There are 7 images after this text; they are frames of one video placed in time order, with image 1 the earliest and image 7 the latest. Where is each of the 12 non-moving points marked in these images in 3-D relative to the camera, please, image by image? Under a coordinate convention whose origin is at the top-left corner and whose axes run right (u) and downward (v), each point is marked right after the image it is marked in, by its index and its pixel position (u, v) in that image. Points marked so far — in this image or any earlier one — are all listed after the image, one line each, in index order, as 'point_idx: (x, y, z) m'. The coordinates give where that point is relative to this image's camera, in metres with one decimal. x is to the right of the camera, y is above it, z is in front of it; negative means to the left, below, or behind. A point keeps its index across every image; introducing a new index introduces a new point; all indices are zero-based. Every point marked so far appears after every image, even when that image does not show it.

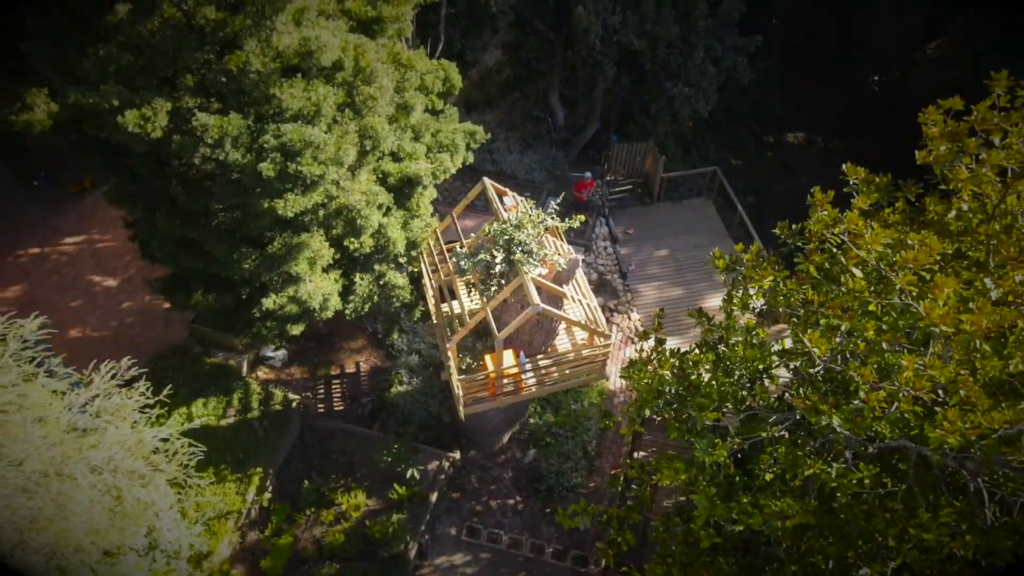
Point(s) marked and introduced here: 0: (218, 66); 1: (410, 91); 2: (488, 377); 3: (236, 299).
0: (-2.3, +1.8, +5.9) m
1: (-1.0, +2.0, +7.5) m
2: (-0.3, -0.9, +8.1) m
3: (-3.0, -0.2, +7.9) m
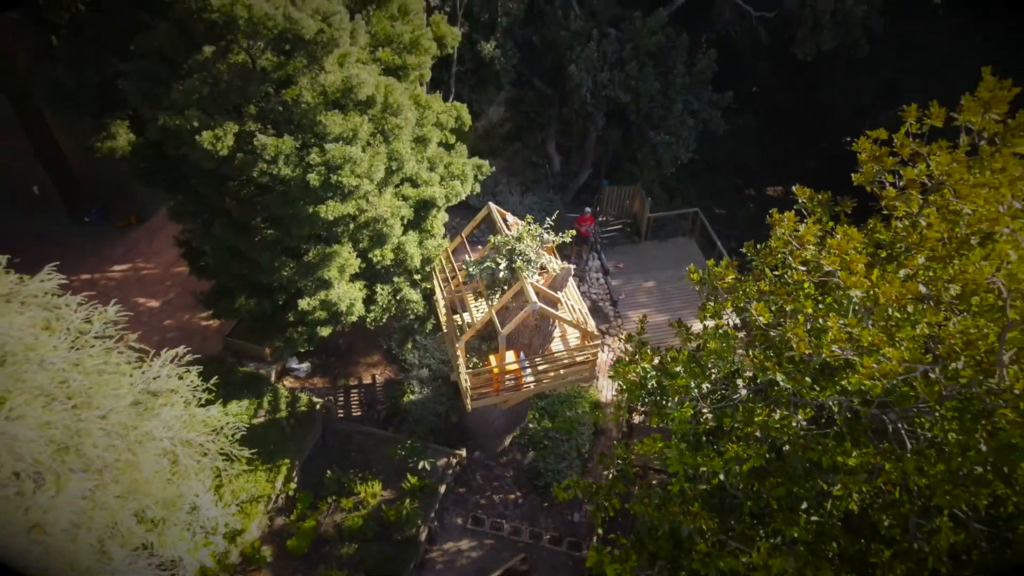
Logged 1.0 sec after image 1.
0: (-2.3, +1.9, +7.3) m
1: (-1.0, +2.0, +9.0) m
2: (-0.2, -1.0, +9.2) m
3: (-3.0, -0.2, +9.1) m
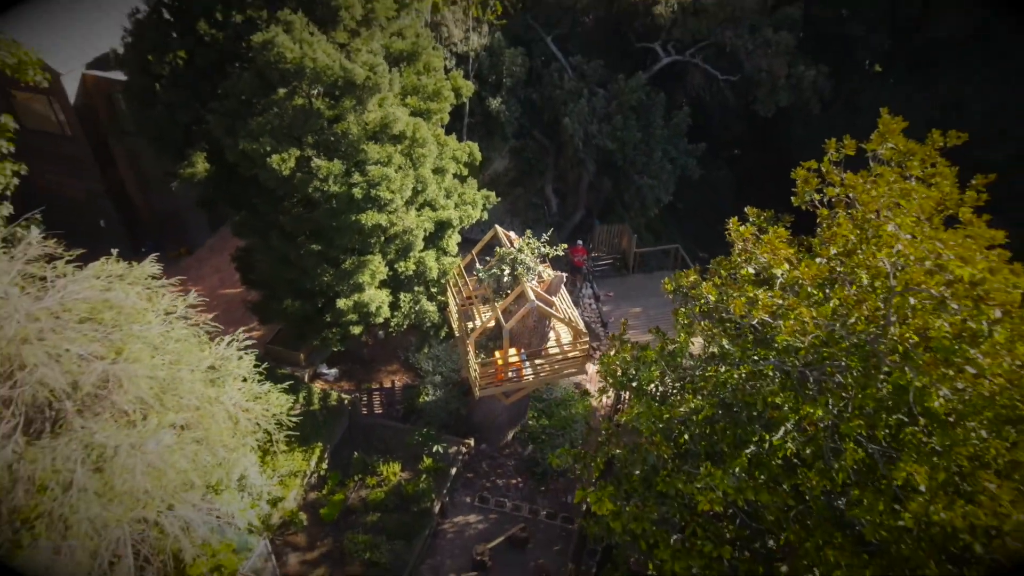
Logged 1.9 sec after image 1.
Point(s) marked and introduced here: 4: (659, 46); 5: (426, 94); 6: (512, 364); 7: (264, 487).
0: (-2.3, +2.0, +9.3) m
1: (-1.0, +1.9, +11.0) m
2: (-0.2, -1.1, +10.9) m
3: (-2.9, -0.3, +10.9) m
4: (+2.9, +4.9, +14.8) m
5: (-1.2, +2.8, +10.6) m
6: (0.0, -1.1, +11.0) m
7: (-3.3, -2.7, +9.8) m
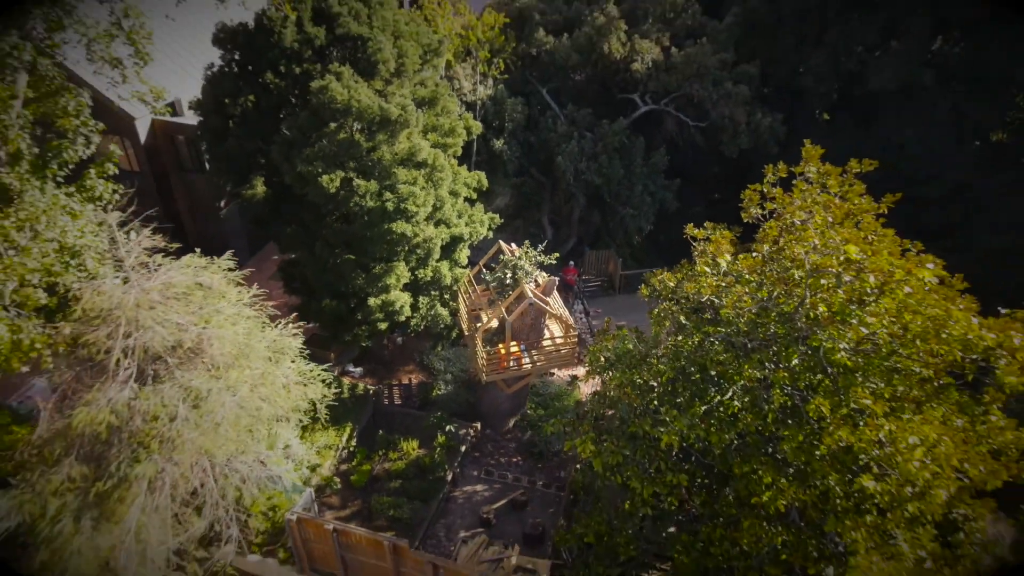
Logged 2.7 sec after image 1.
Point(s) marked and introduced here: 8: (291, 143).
0: (-2.3, +2.1, +11.7) m
1: (-1.0, +1.8, +13.3) m
2: (-0.2, -1.1, +13.0) m
3: (-2.9, -0.3, +13.0) m
4: (+3.0, +4.5, +17.4) m
5: (-1.2, +2.8, +13.0) m
6: (0.0, -1.2, +13.1) m
7: (-3.3, -2.6, +11.8) m
8: (-3.6, +2.4, +12.0) m
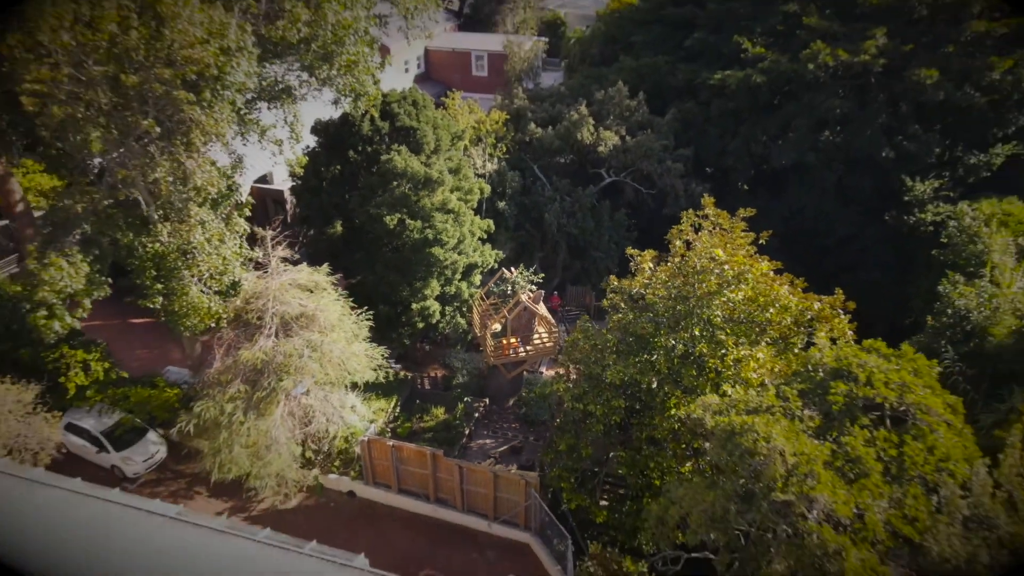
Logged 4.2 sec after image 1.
0: (-2.3, +1.9, +17.5) m
1: (-1.0, +1.5, +19.1) m
2: (-0.2, -1.4, +18.5) m
3: (-2.9, -0.6, +18.6) m
4: (+2.9, +3.7, +23.5) m
5: (-1.2, +2.5, +18.9) m
6: (0.0, -1.4, +18.6) m
7: (-3.3, -2.7, +17.0) m
8: (-3.6, +2.2, +17.9) m
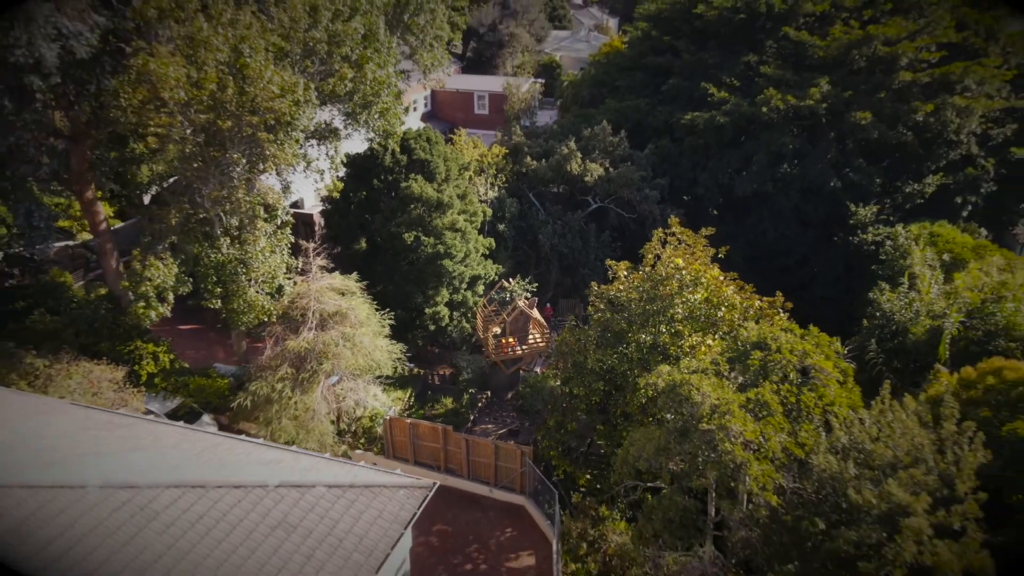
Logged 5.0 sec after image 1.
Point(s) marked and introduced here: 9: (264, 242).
0: (-2.3, +1.8, +20.9) m
1: (-1.0, +1.3, +22.4) m
2: (-0.3, -1.6, +21.7) m
3: (-3.0, -0.8, +21.8) m
4: (+2.9, +3.2, +26.9) m
5: (-1.3, +2.2, +22.3) m
6: (-0.1, -1.7, +21.7) m
7: (-3.3, -2.8, +20.2) m
8: (-3.6, +2.0, +21.2) m
9: (-6.1, +1.1, +18.3) m
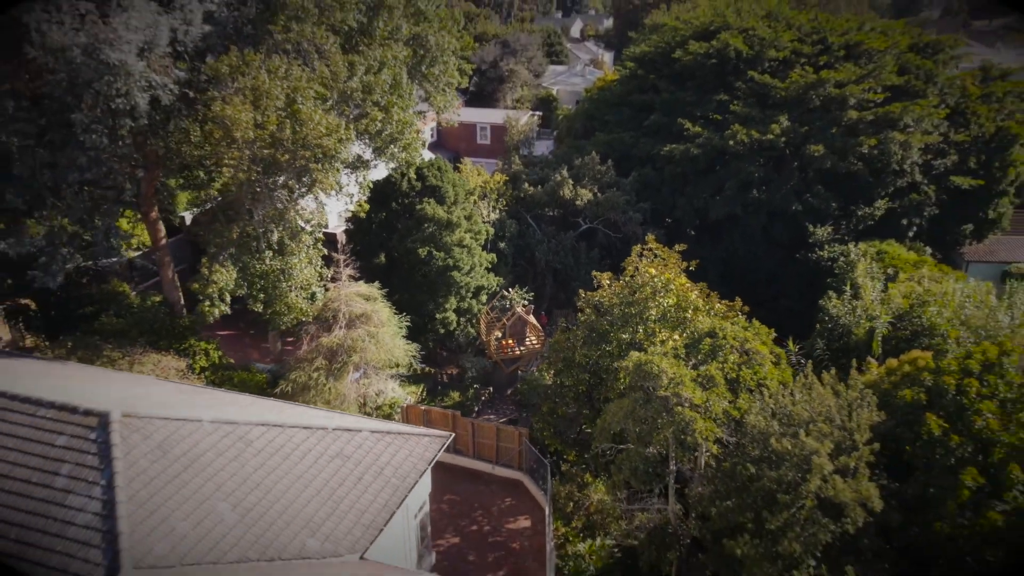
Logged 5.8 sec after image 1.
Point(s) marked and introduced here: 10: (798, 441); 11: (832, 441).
0: (-2.3, +1.5, +24.2) m
1: (-1.0, +1.0, +25.8) m
2: (-0.3, -1.9, +24.9) m
3: (-3.0, -1.1, +25.1) m
4: (+2.9, +2.8, +30.3) m
5: (-1.3, +1.9, +25.7) m
6: (-0.1, -2.0, +25.0) m
7: (-3.4, -3.1, +23.4) m
8: (-3.7, +1.7, +24.6) m
9: (-6.1, +1.0, +21.6) m
10: (+5.4, -2.9, +13.9) m
11: (+6.0, -2.9, +14.0) m
